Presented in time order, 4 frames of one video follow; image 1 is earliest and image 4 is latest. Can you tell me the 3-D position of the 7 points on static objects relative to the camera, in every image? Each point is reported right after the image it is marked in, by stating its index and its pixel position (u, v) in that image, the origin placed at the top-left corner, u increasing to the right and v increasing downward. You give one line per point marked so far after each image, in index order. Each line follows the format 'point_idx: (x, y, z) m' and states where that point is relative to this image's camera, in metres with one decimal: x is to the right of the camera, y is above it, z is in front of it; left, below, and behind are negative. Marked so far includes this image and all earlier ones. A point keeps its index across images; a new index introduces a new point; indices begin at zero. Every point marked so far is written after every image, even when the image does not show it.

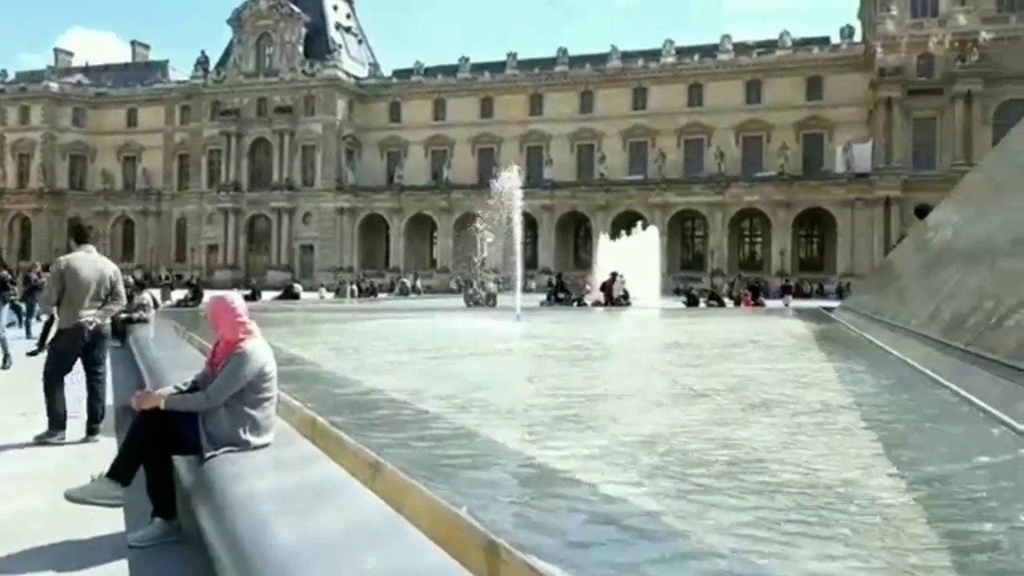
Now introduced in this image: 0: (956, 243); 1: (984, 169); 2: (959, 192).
0: (+8.5, +0.9, +15.9) m
1: (+10.0, +2.5, +17.7) m
2: (+9.8, +2.1, +18.4) m
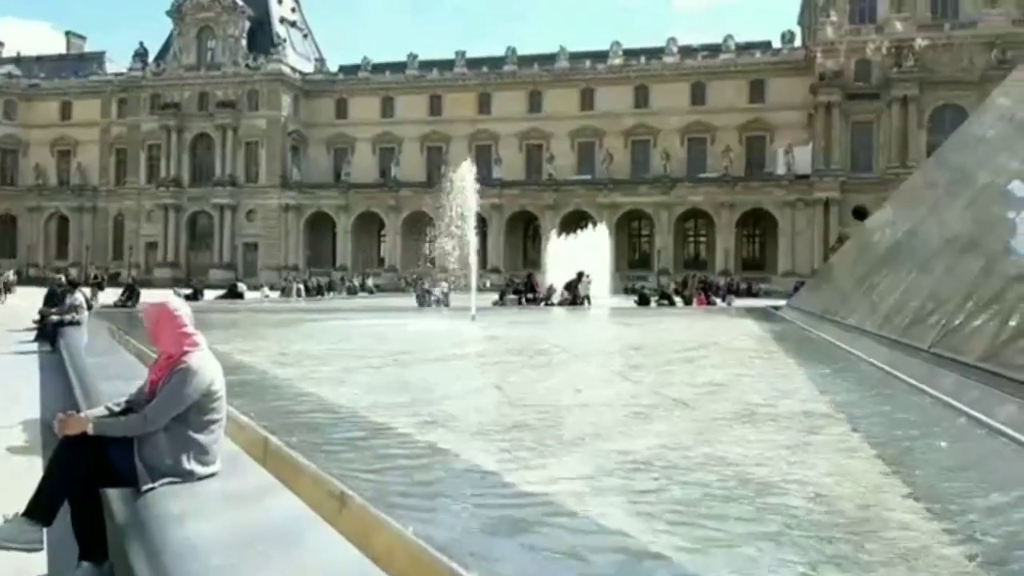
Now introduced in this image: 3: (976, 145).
0: (+7.5, +0.9, +16.3) m
1: (+9.0, +2.5, +18.2) m
2: (+8.7, +2.1, +18.9) m
3: (+9.1, +2.9, +15.9) m
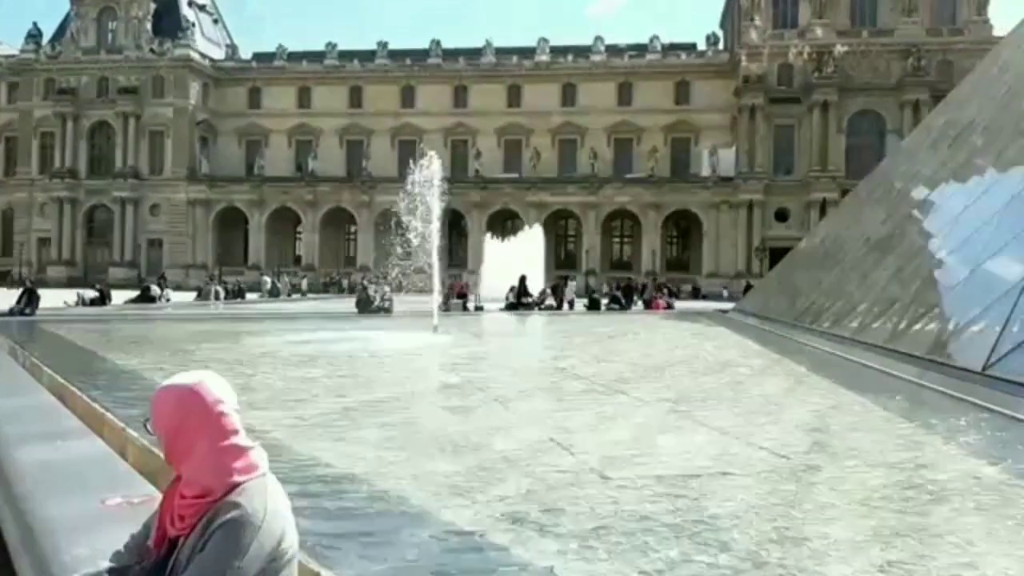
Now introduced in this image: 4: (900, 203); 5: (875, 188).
0: (+6.7, +0.8, +15.7) m
1: (+7.9, +2.4, +17.8) m
2: (+7.6, +2.0, +18.5) m
3: (+8.2, +2.8, +15.5) m
4: (+7.3, +1.6, +15.5) m
5: (+7.6, +2.1, +17.1) m
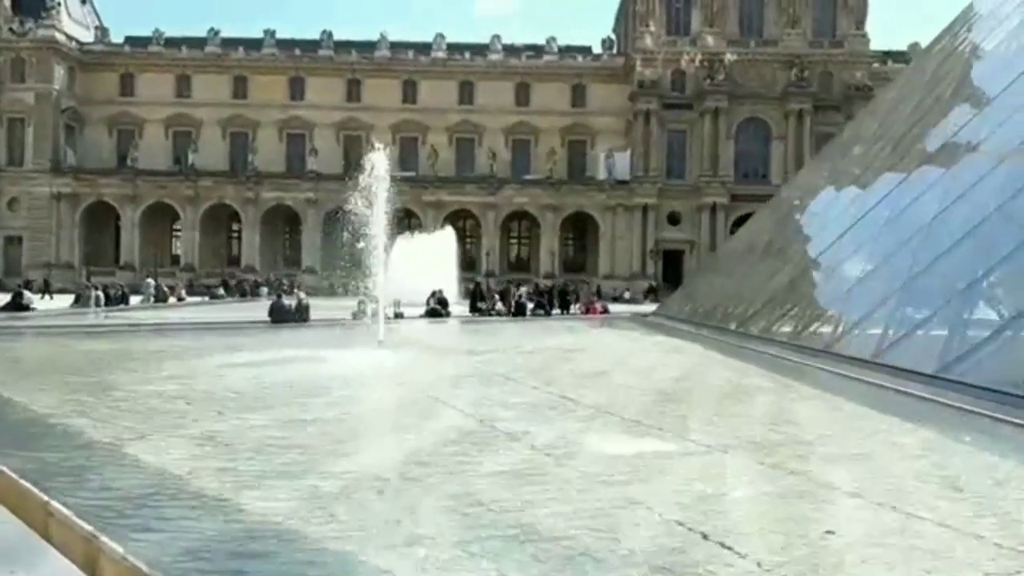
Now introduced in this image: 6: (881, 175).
0: (+5.4, +0.6, +15.7) m
1: (+6.3, +2.3, +17.9) m
2: (+5.9, +1.8, +18.5) m
3: (+7.0, +2.7, +15.7) m
4: (+6.0, +1.5, +15.6) m
5: (+6.2, +2.0, +17.2) m
6: (+6.2, +1.6, +15.3) m
